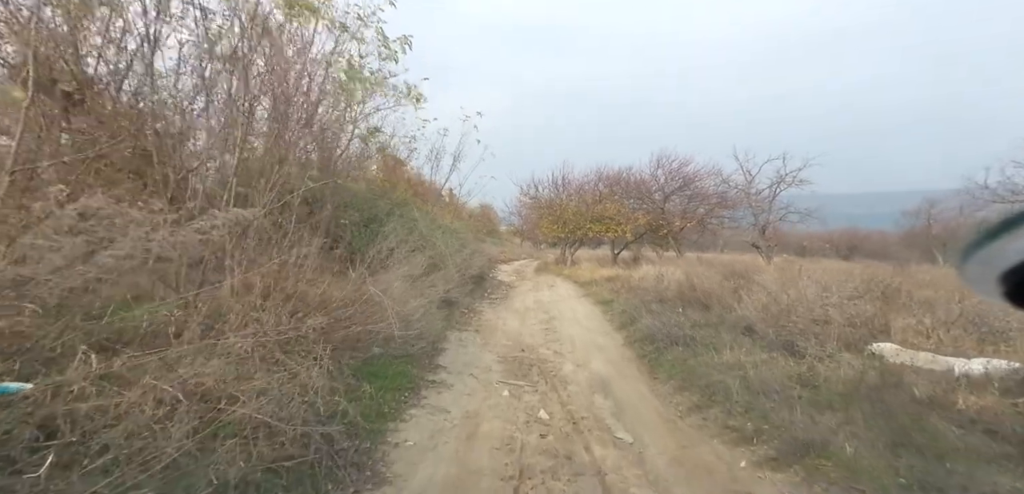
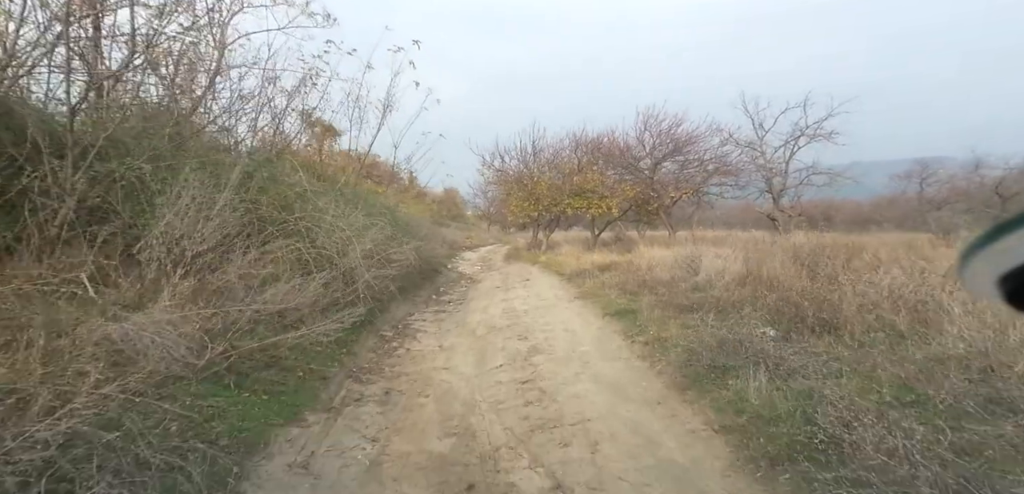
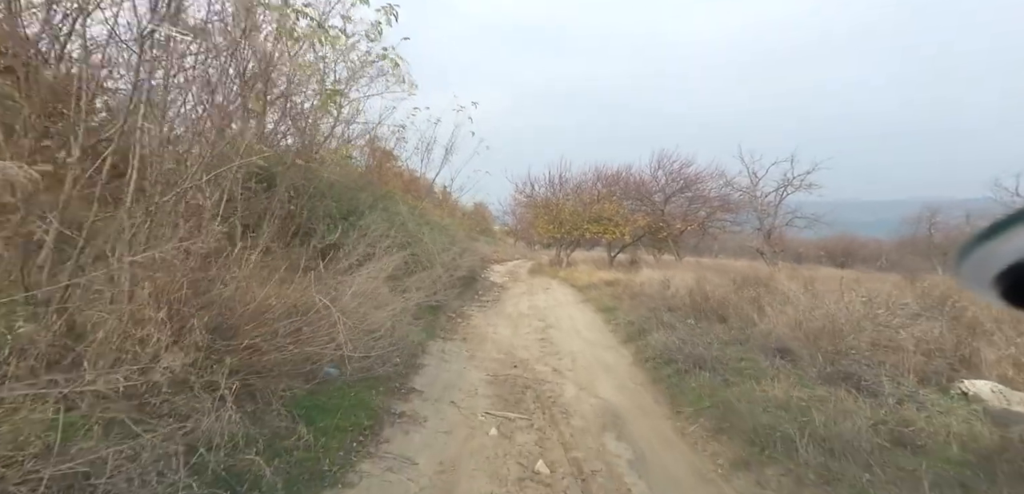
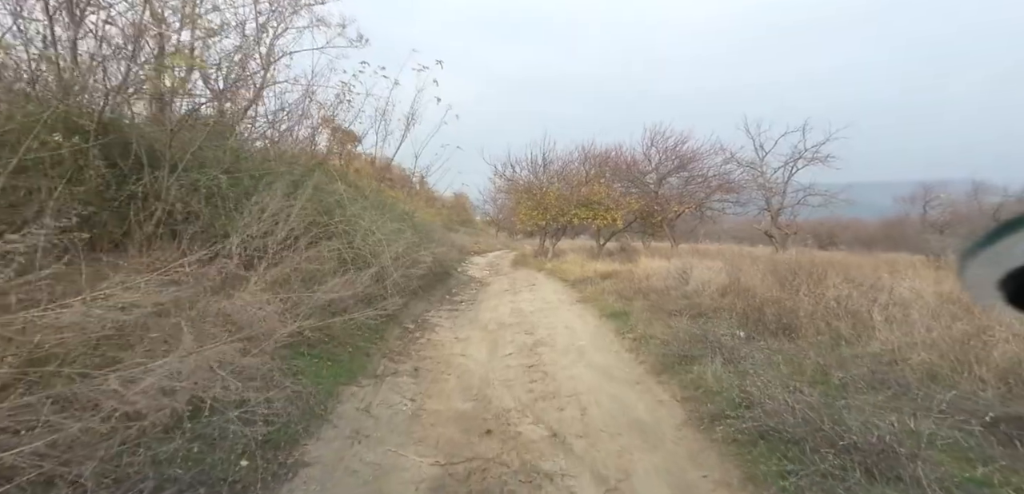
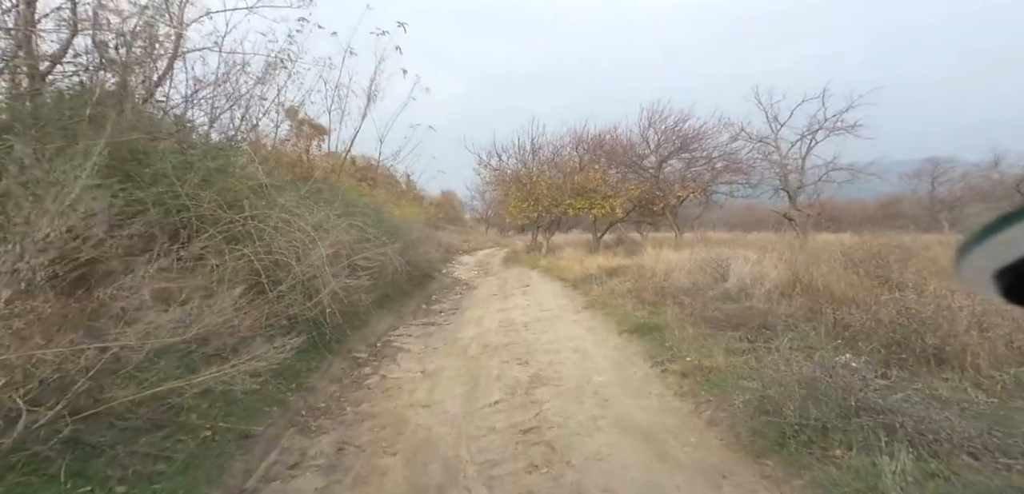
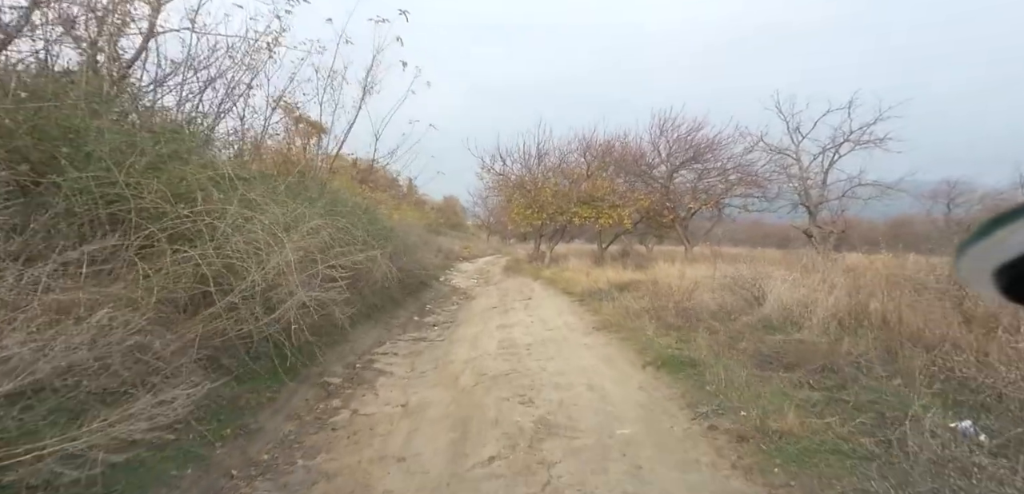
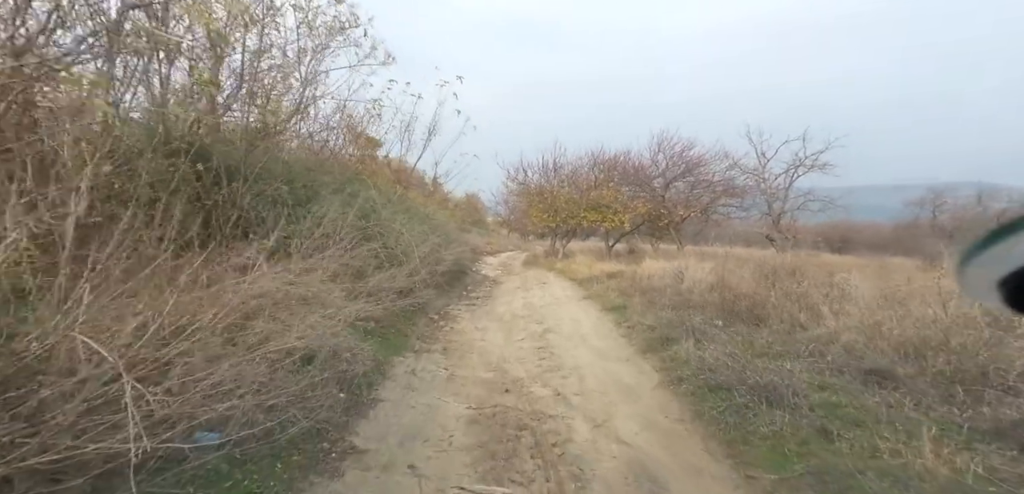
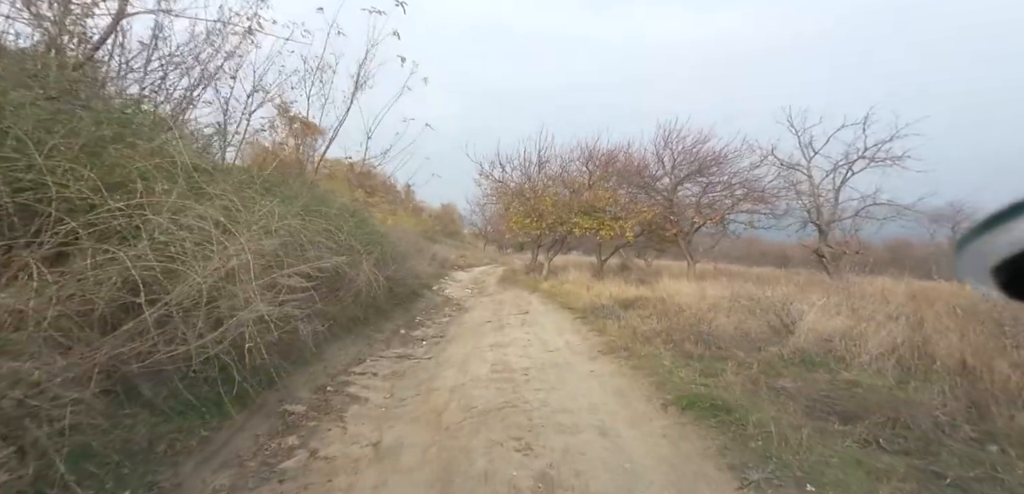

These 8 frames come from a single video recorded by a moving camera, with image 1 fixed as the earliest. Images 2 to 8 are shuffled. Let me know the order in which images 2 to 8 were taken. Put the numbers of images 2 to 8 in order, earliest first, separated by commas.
3, 7, 4, 2, 5, 6, 8
